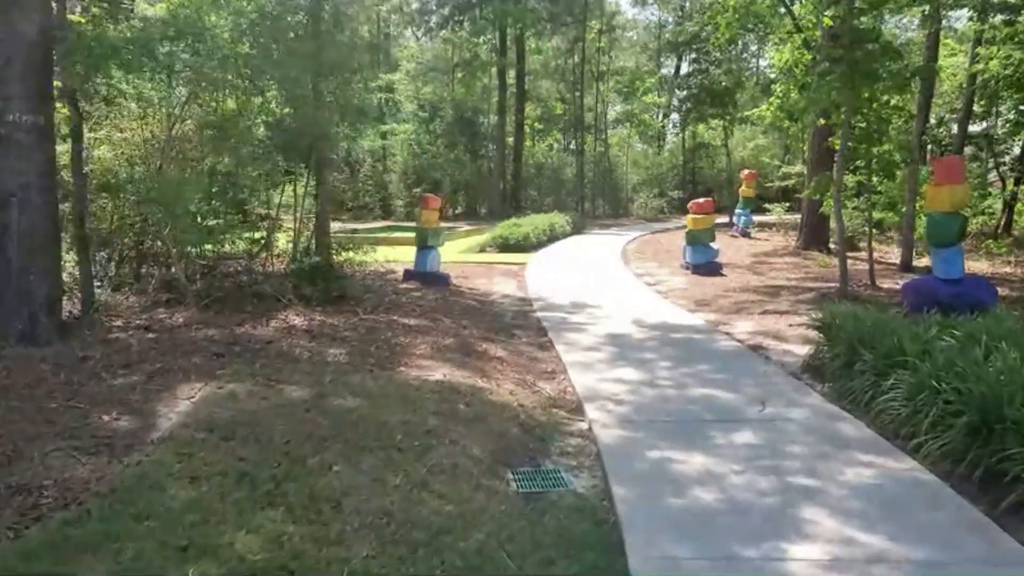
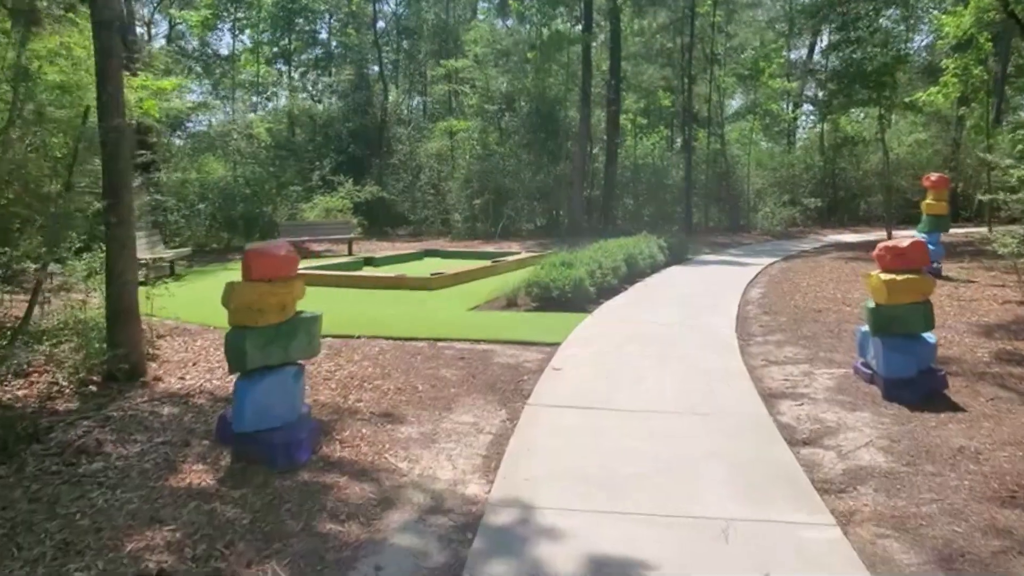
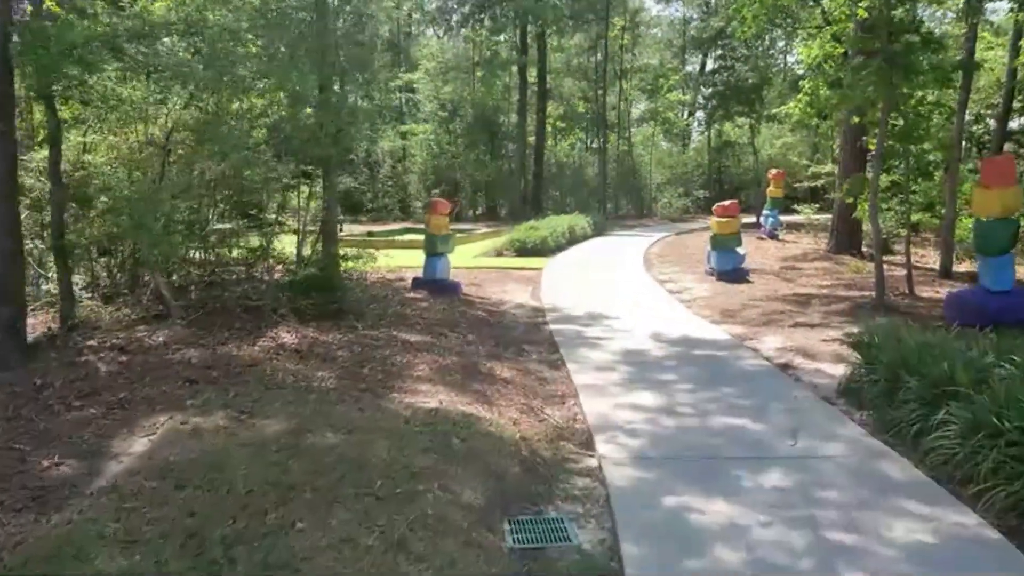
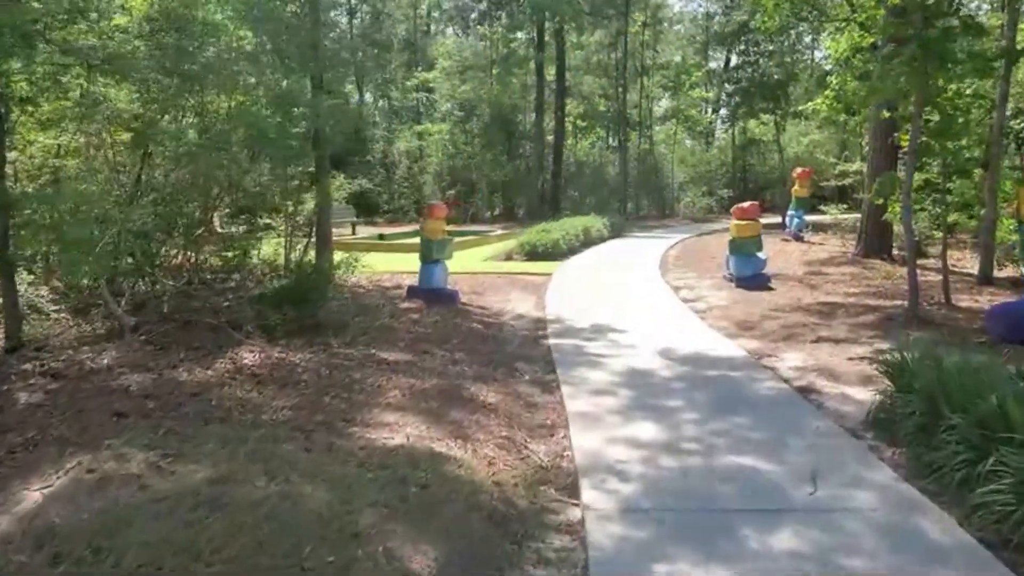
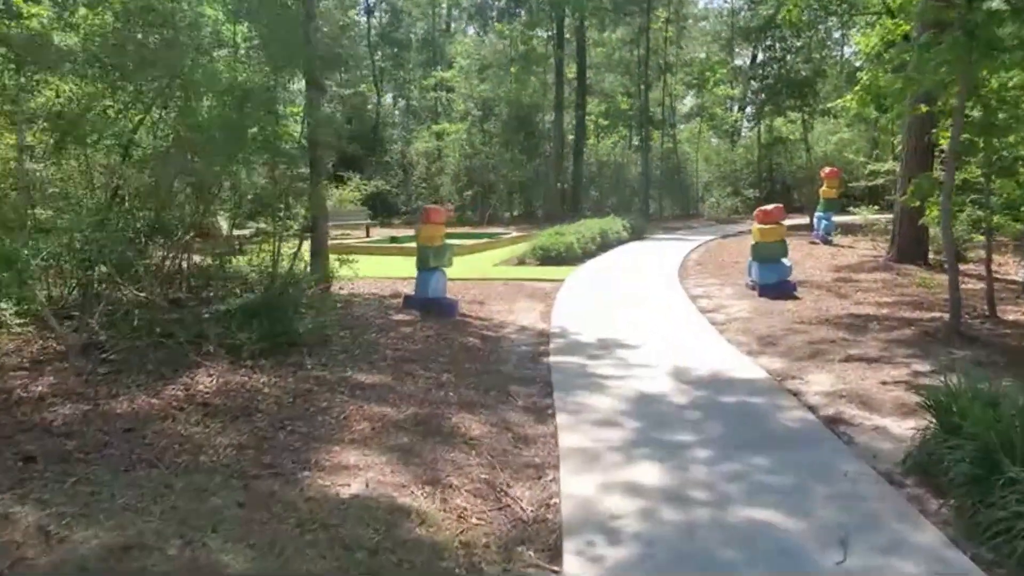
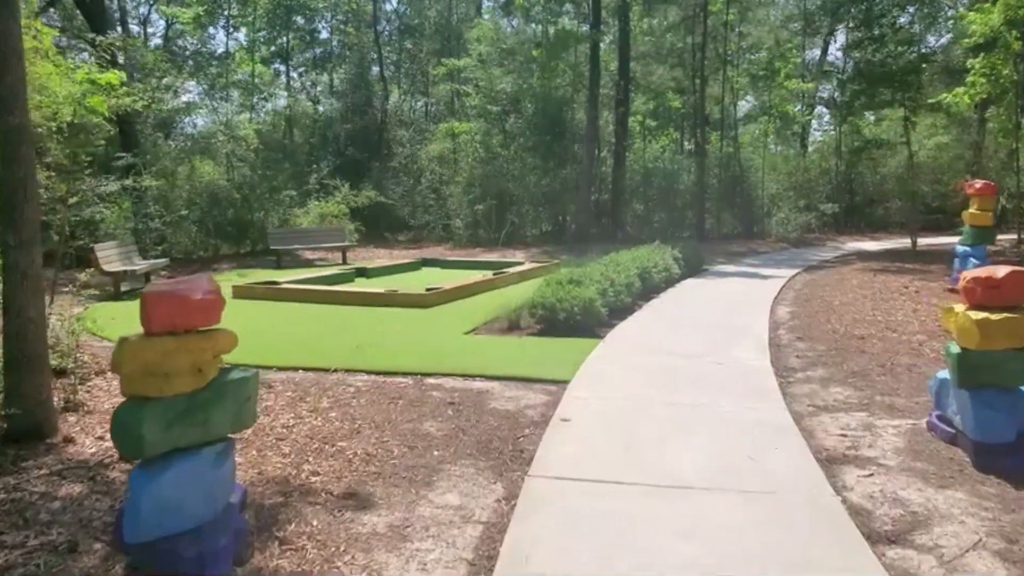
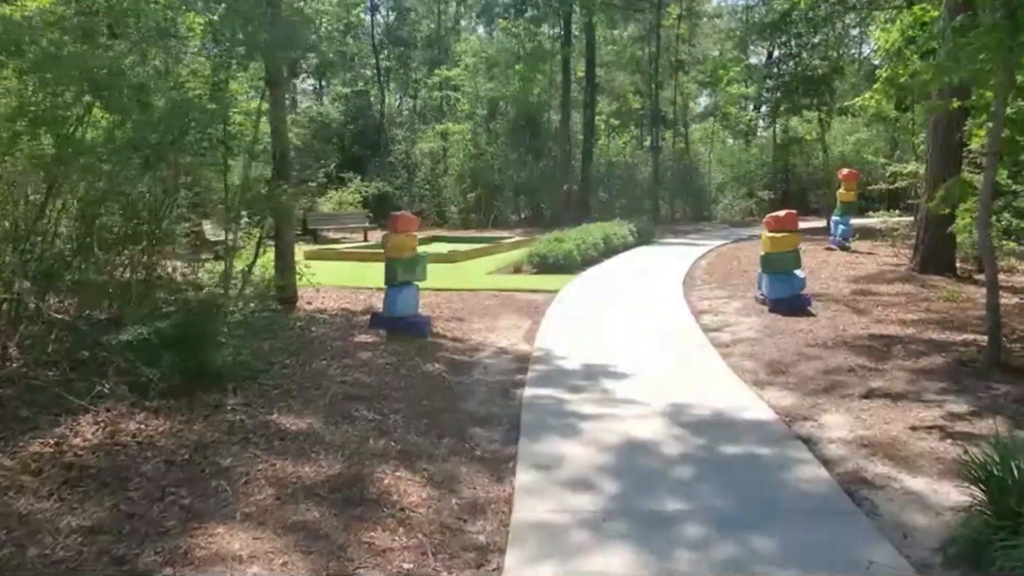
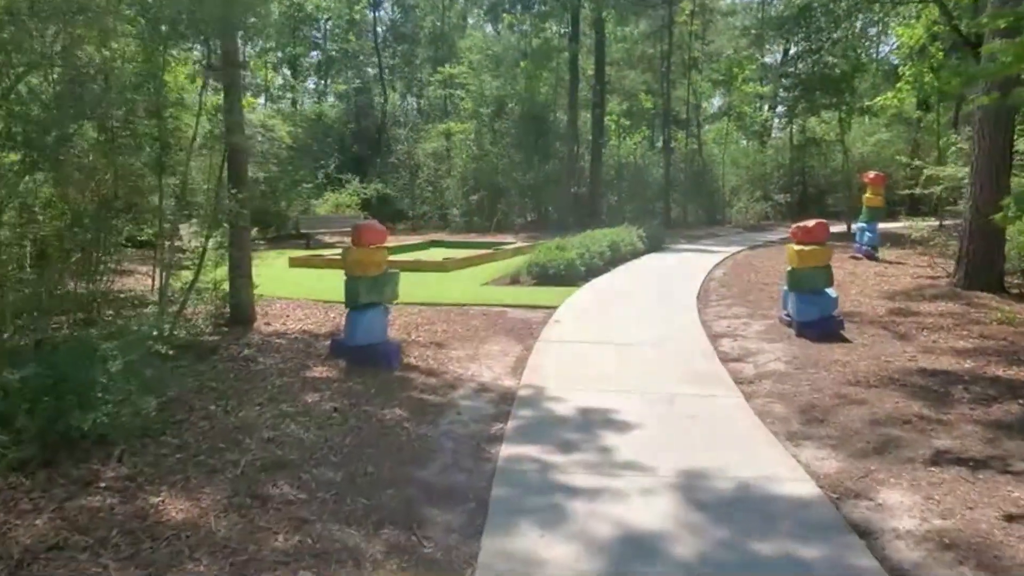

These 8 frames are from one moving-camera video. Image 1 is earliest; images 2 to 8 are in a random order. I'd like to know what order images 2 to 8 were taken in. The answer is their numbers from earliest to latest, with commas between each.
3, 4, 5, 7, 8, 2, 6
